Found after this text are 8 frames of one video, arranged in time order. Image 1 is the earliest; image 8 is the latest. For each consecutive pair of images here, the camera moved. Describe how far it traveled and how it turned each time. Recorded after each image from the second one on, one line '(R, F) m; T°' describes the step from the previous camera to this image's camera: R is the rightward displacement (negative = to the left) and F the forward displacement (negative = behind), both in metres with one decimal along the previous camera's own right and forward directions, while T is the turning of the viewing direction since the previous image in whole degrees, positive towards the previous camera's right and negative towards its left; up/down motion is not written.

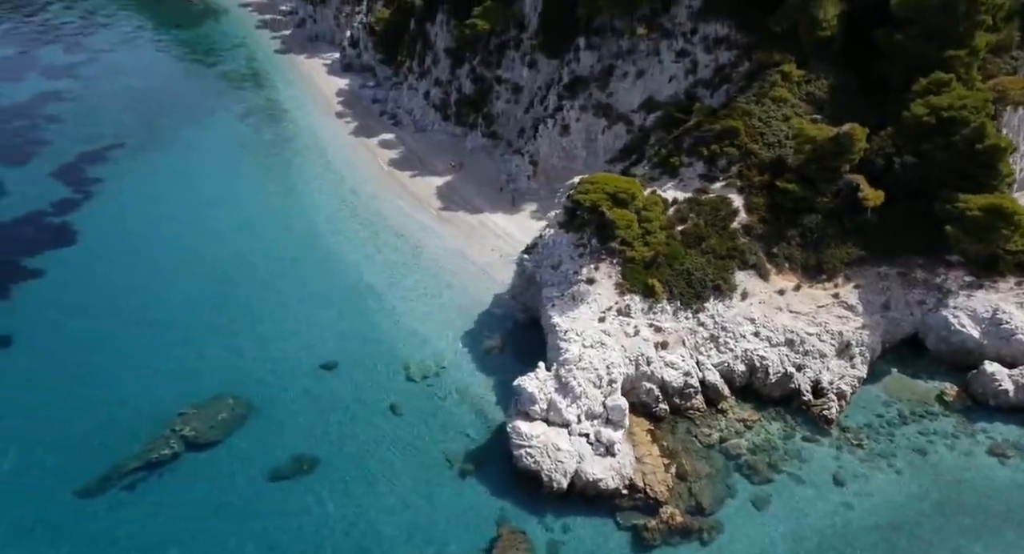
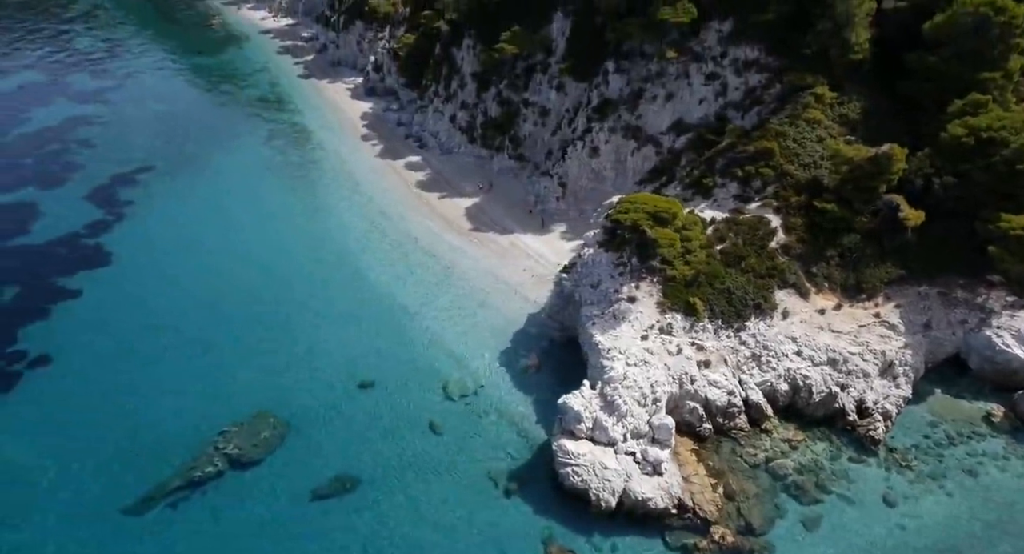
(-1.3, -0.1) m; -1°
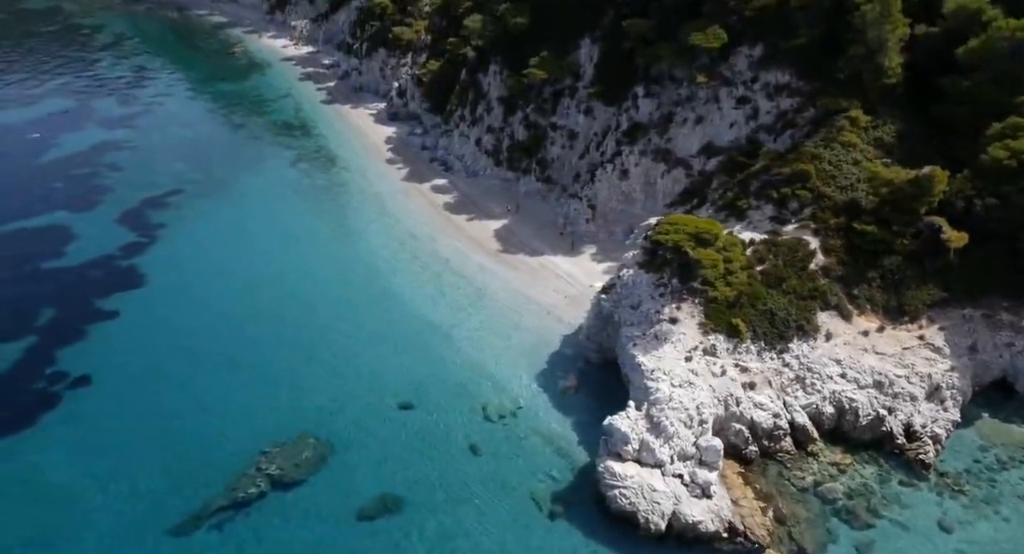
(-1.2, -0.1) m; -1°
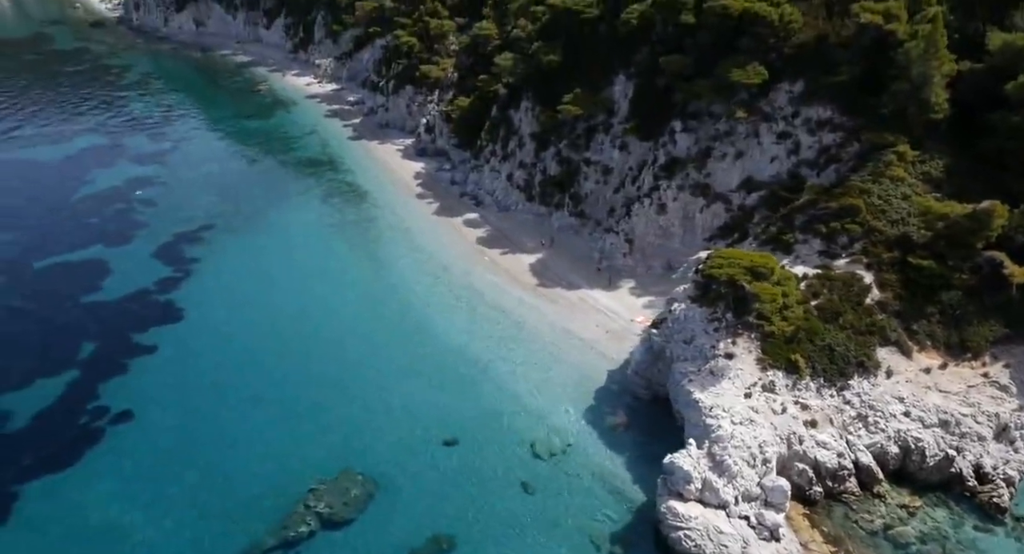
(-1.6, +0.2) m; -1°
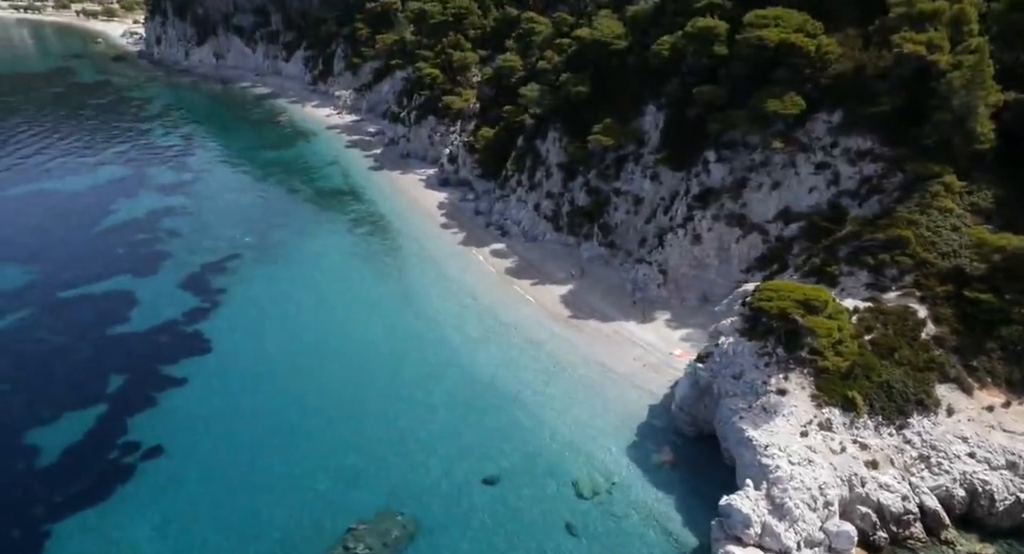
(-1.3, +0.5) m; -1°
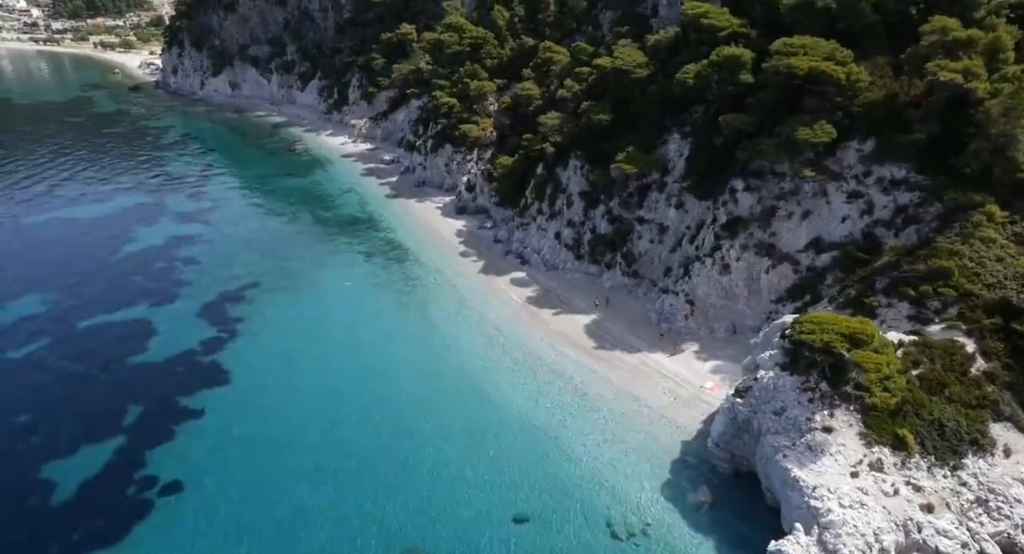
(-0.9, +0.6) m; -1°
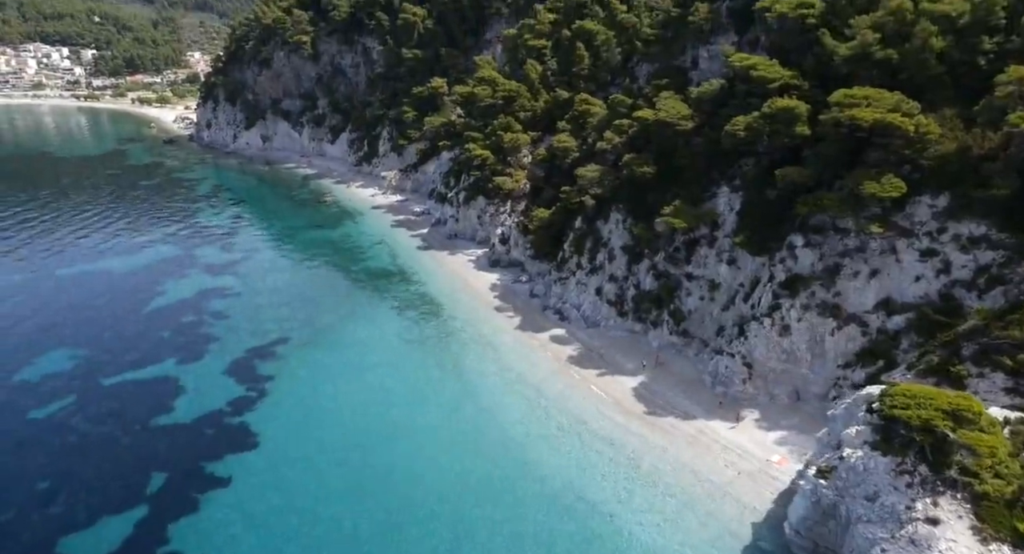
(-1.3, +1.6) m; -2°
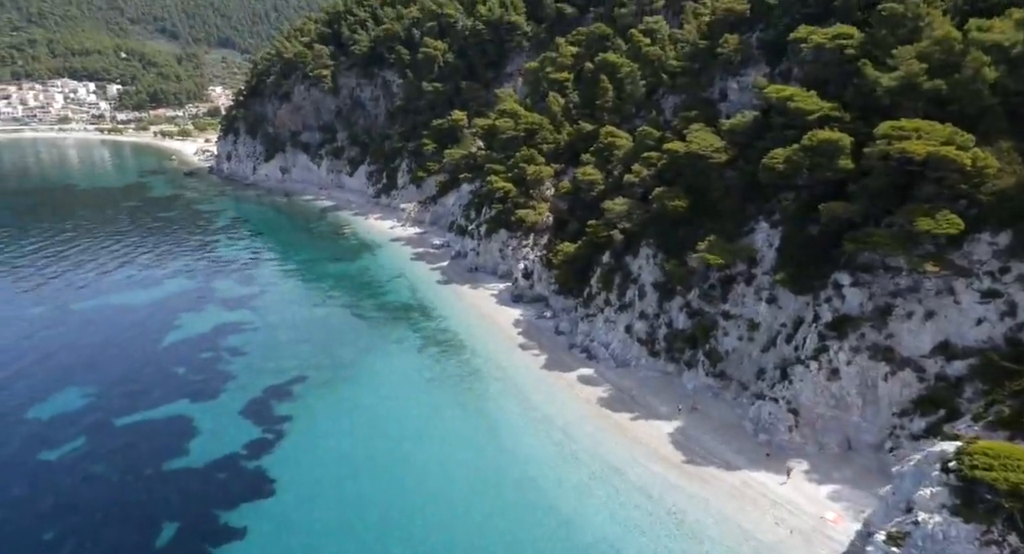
(-0.8, +1.4) m; -1°
